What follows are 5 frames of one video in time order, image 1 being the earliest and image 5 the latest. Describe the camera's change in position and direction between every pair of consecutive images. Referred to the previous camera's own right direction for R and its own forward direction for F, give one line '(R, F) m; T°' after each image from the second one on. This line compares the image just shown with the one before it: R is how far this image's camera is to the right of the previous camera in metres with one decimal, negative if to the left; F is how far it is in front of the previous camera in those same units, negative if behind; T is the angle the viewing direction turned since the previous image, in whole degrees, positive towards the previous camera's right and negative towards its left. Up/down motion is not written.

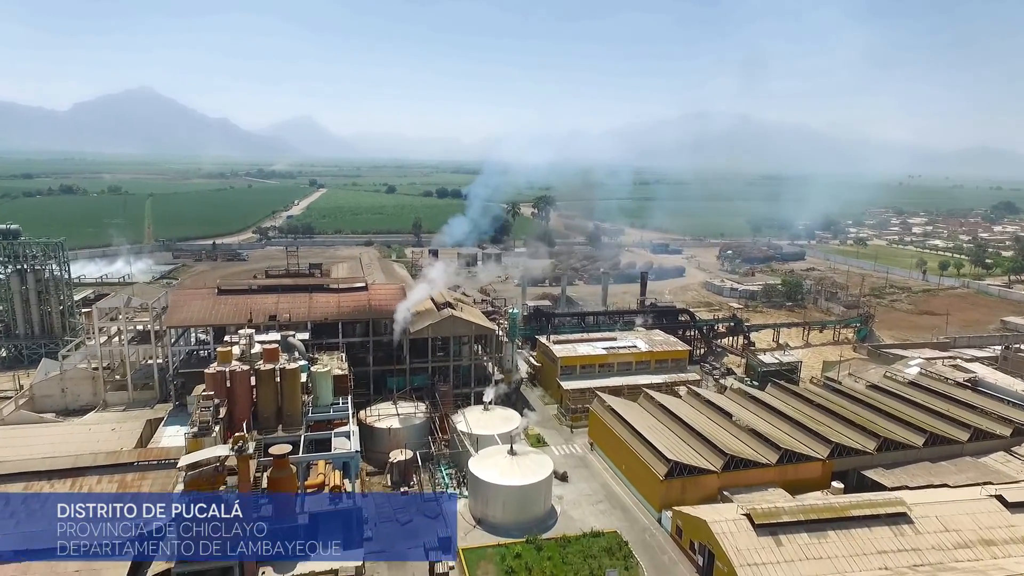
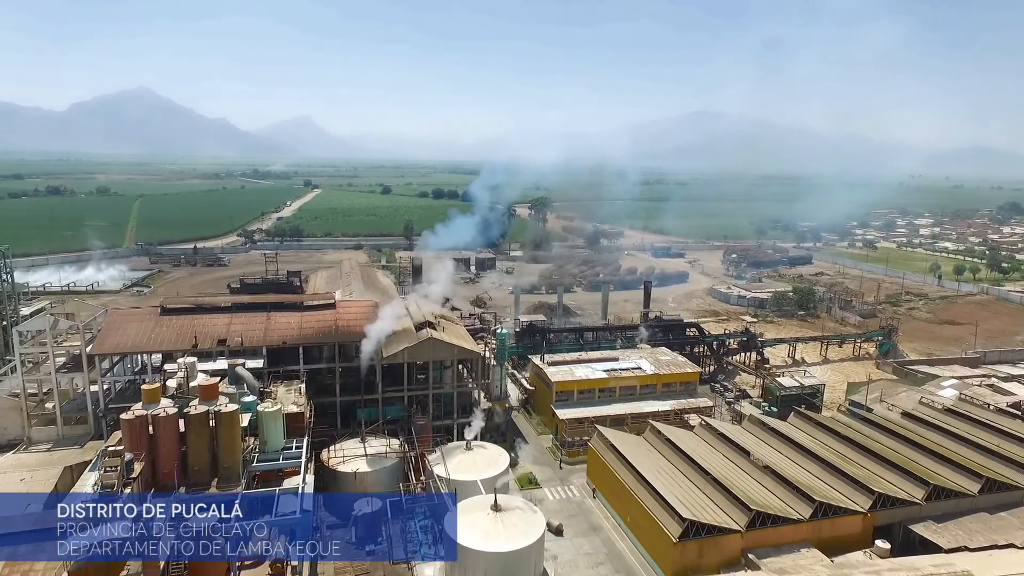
(+0.4, +2.7) m; 0°
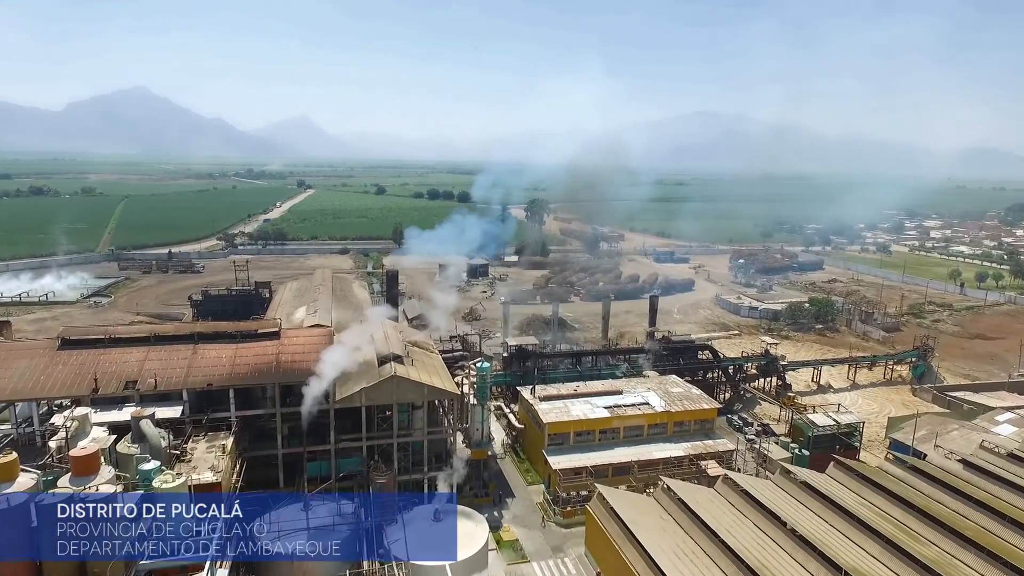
(+0.4, +3.5) m; 0°
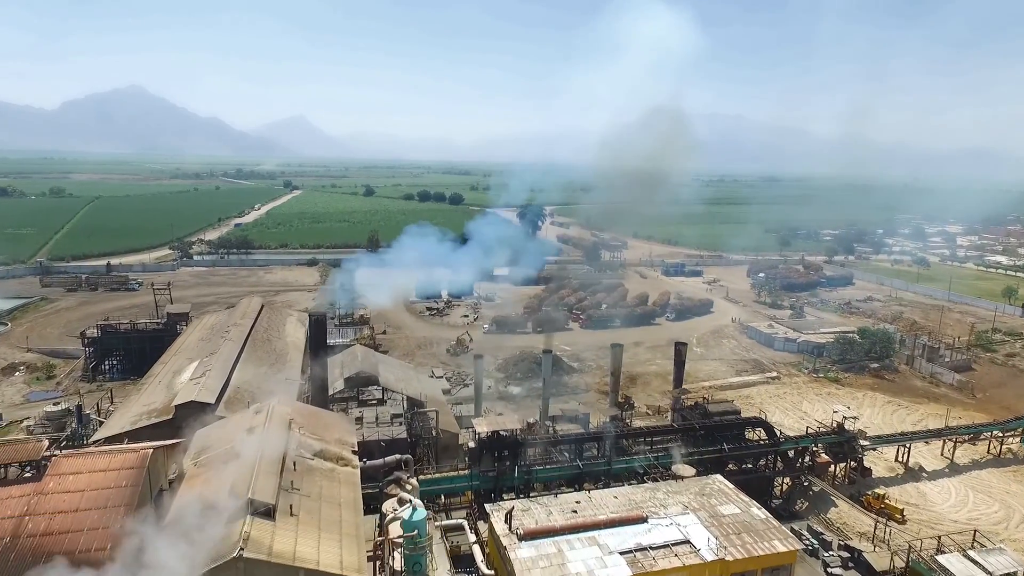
(+0.7, +7.2) m; 0°
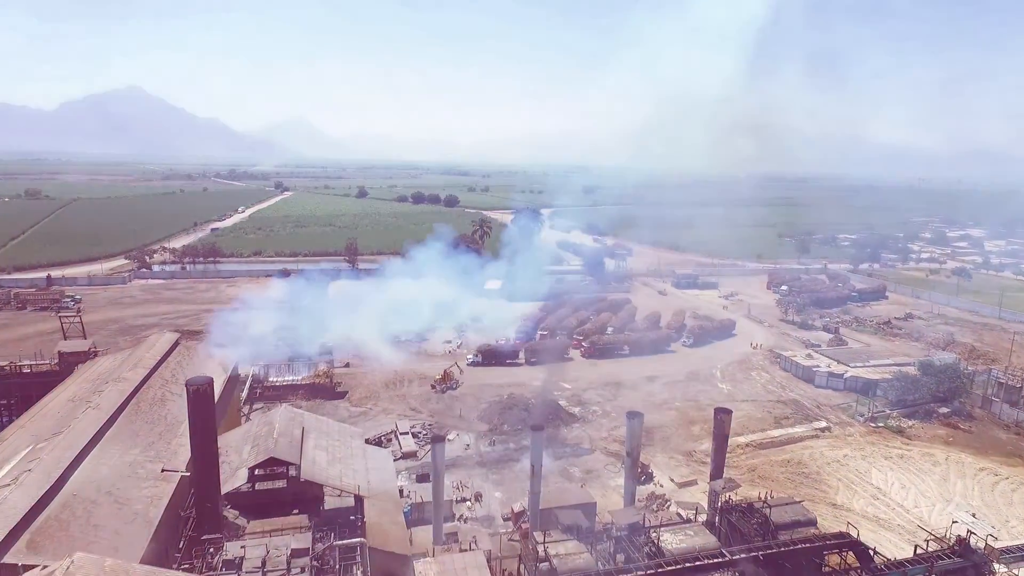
(+0.6, +5.7) m; 0°
